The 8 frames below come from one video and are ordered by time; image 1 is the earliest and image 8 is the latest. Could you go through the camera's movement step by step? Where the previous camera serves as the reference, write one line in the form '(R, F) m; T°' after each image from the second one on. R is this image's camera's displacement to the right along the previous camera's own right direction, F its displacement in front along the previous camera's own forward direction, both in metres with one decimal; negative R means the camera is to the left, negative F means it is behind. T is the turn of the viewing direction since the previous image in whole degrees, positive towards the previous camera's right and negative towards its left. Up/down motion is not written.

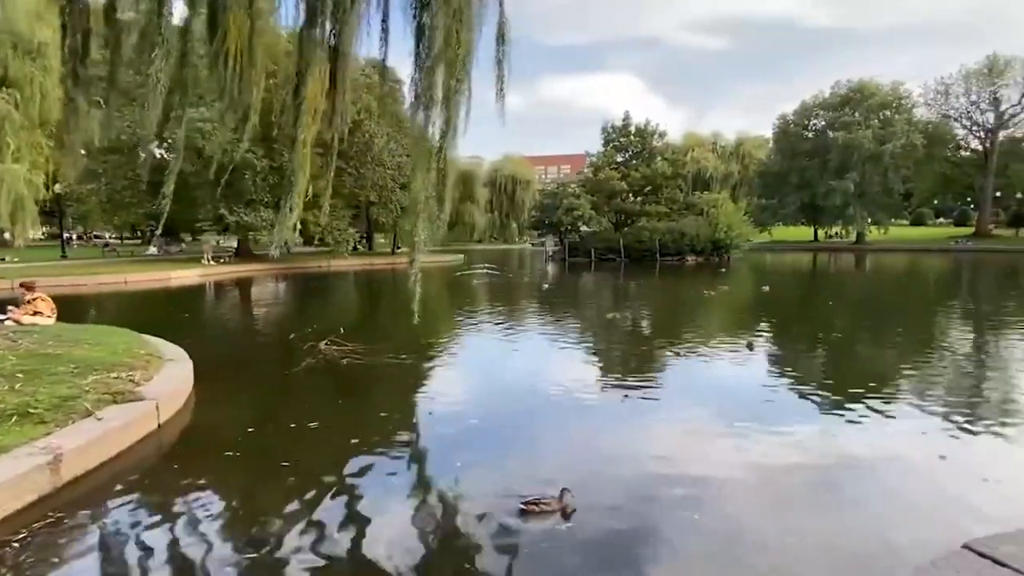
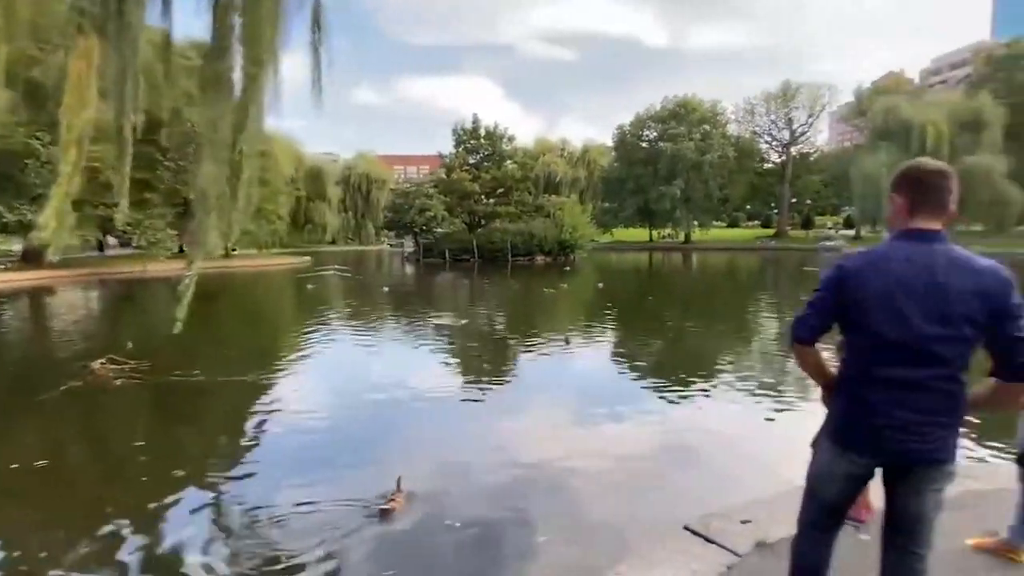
(+0.2, +0.3) m; +14°
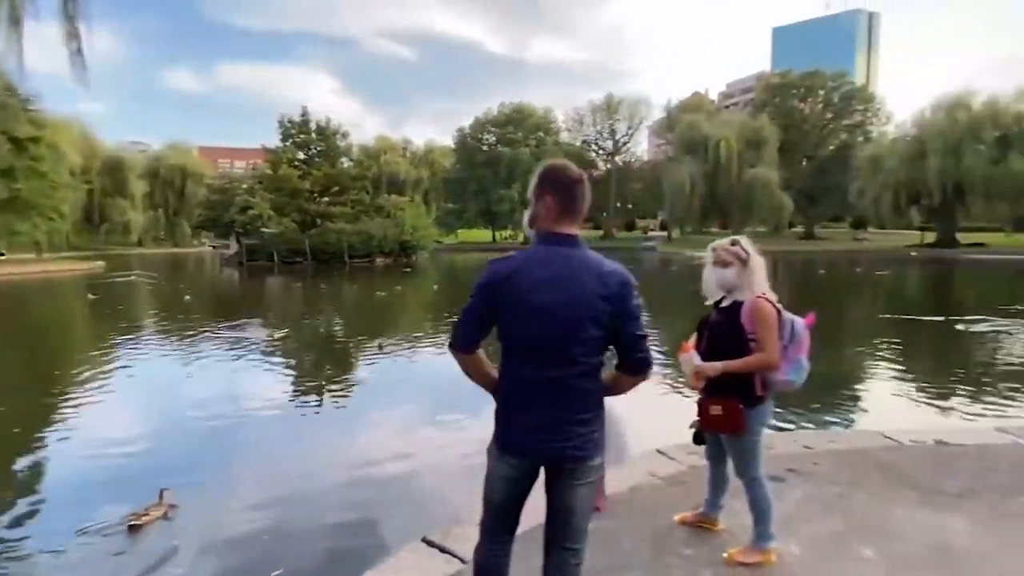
(-0.3, +0.2) m; +16°
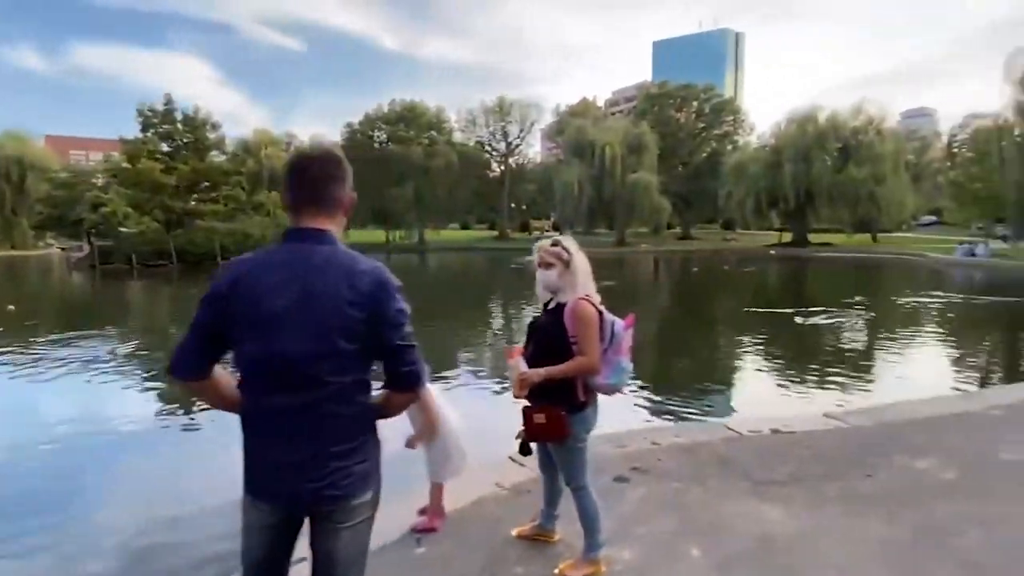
(+0.3, +0.2) m; +10°
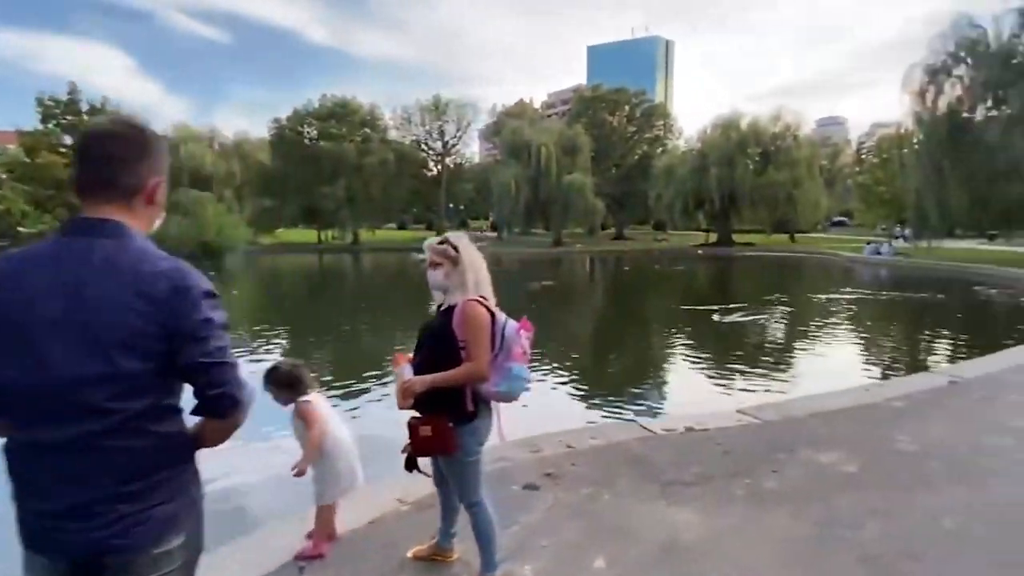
(+0.2, +0.1) m; +6°
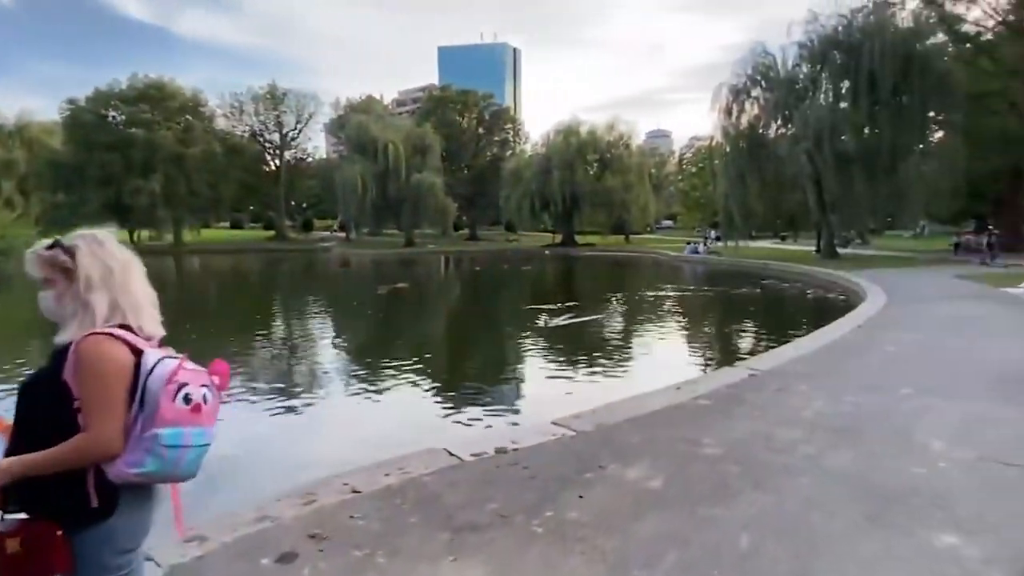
(+0.4, +0.4) m; +15°
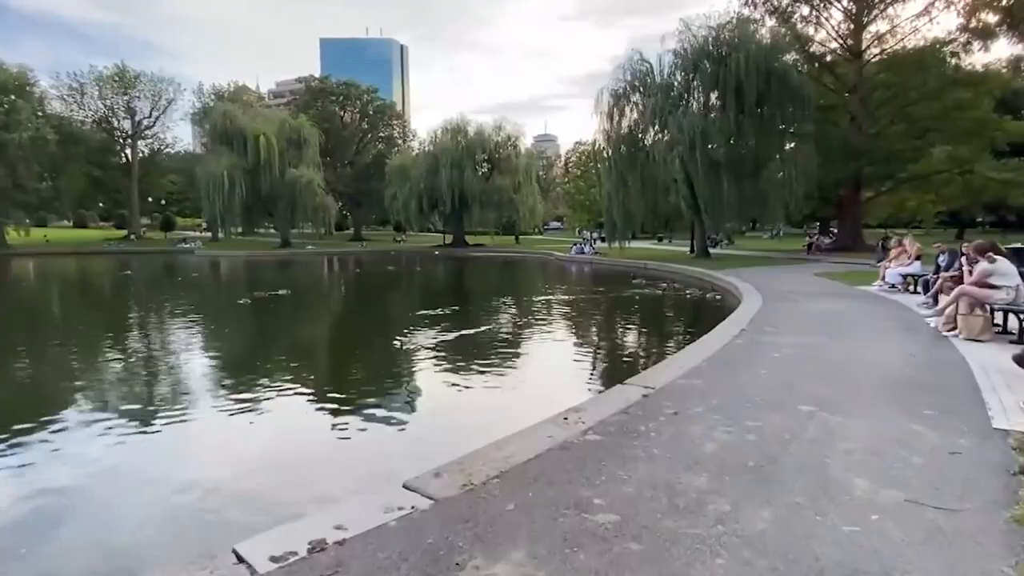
(+0.3, +0.8) m; +11°
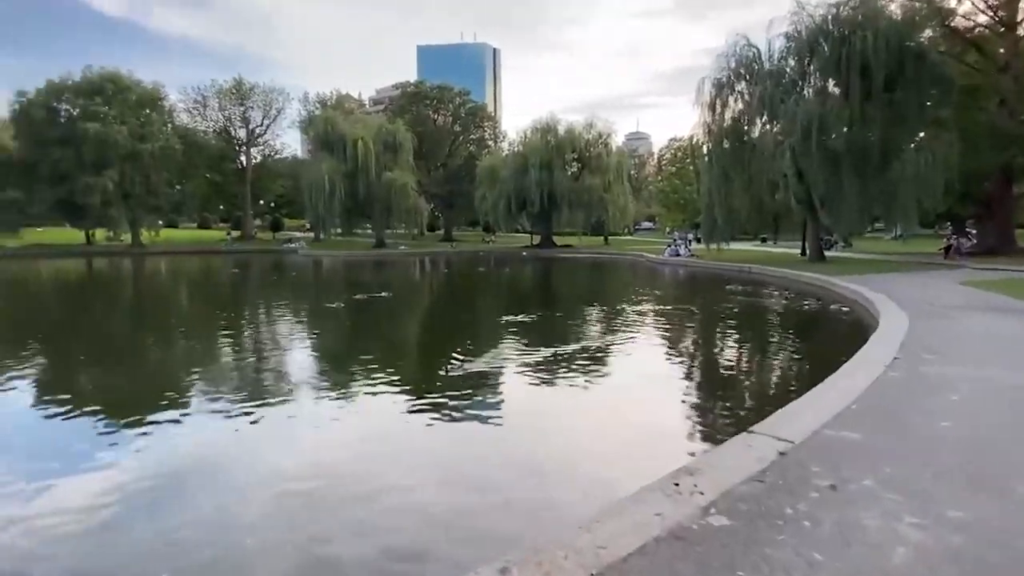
(0.0, +0.8) m; -9°
